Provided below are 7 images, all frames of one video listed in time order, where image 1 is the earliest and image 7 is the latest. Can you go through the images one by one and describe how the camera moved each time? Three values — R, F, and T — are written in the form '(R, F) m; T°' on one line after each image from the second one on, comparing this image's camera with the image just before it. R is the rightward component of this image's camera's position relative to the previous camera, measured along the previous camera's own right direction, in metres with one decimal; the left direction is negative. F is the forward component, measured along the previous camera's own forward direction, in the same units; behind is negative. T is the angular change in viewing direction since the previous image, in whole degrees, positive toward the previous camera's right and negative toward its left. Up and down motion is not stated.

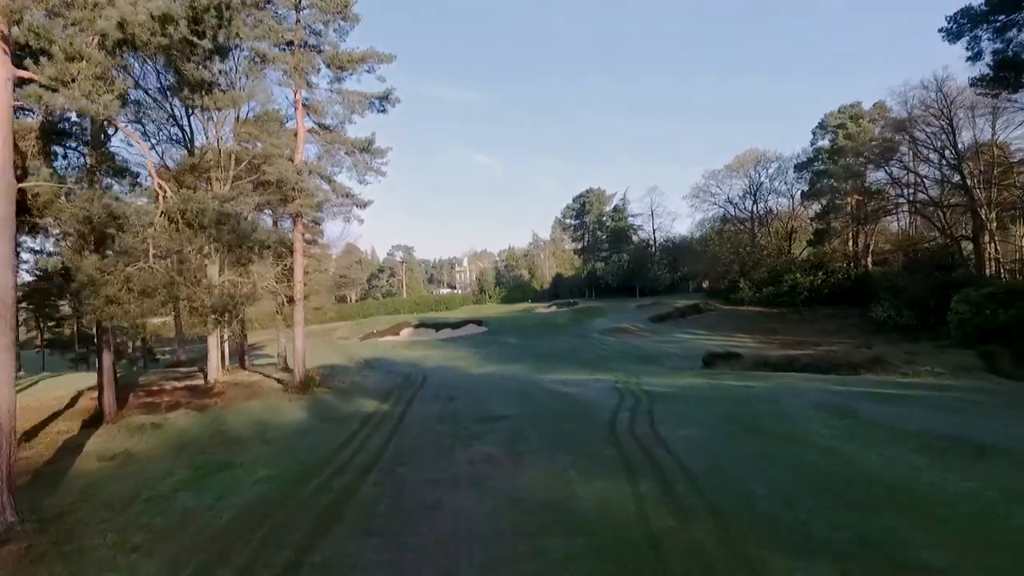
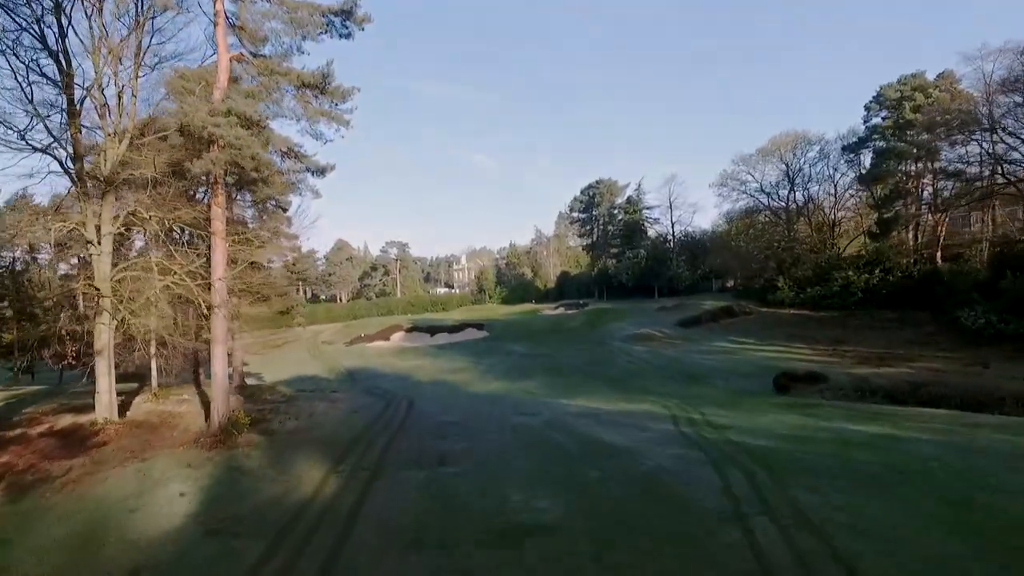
(-0.3, +4.5) m; 0°
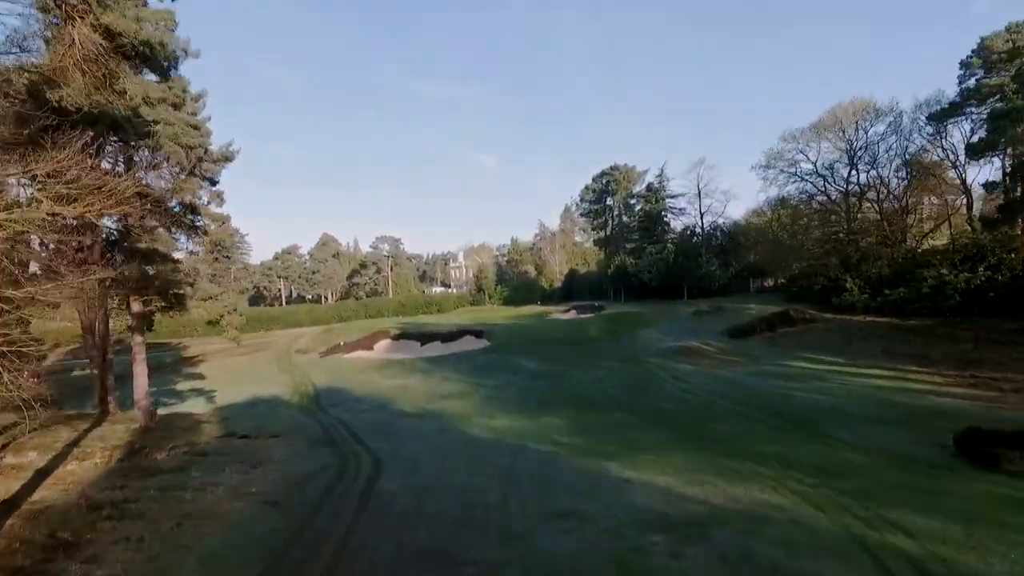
(-0.4, +5.7) m; 0°
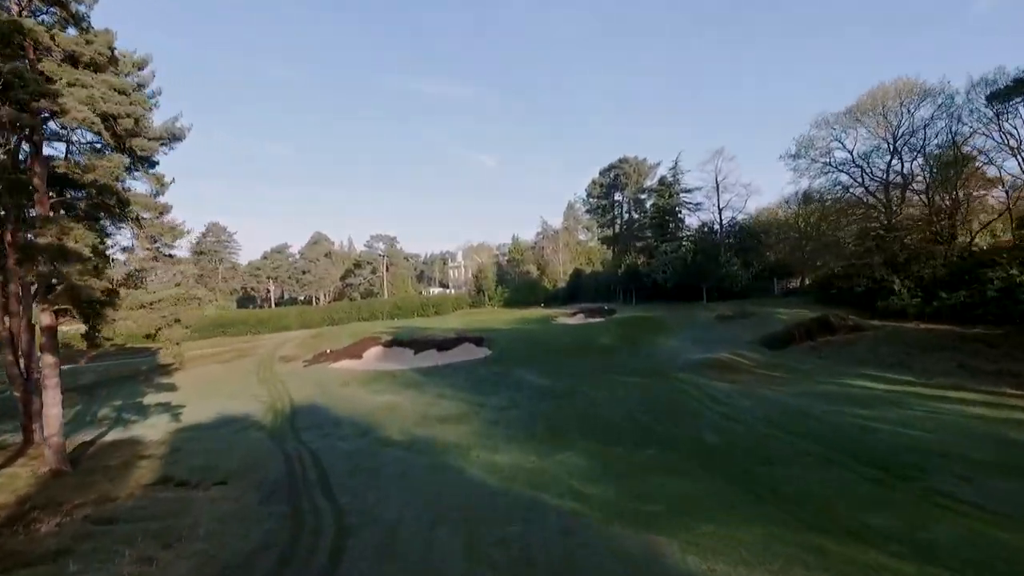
(-0.2, +2.9) m; 0°
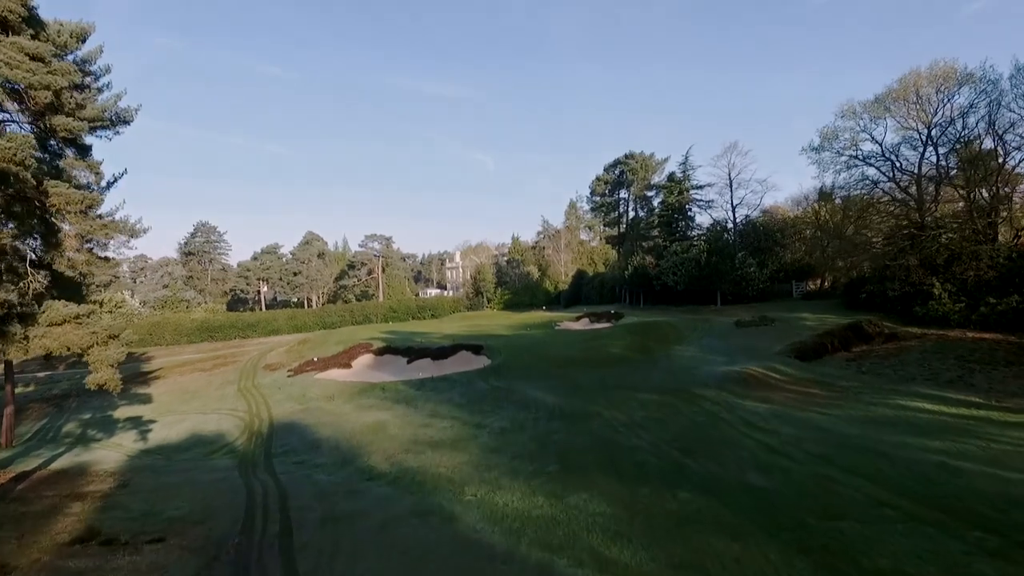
(-0.1, +2.1) m; 0°
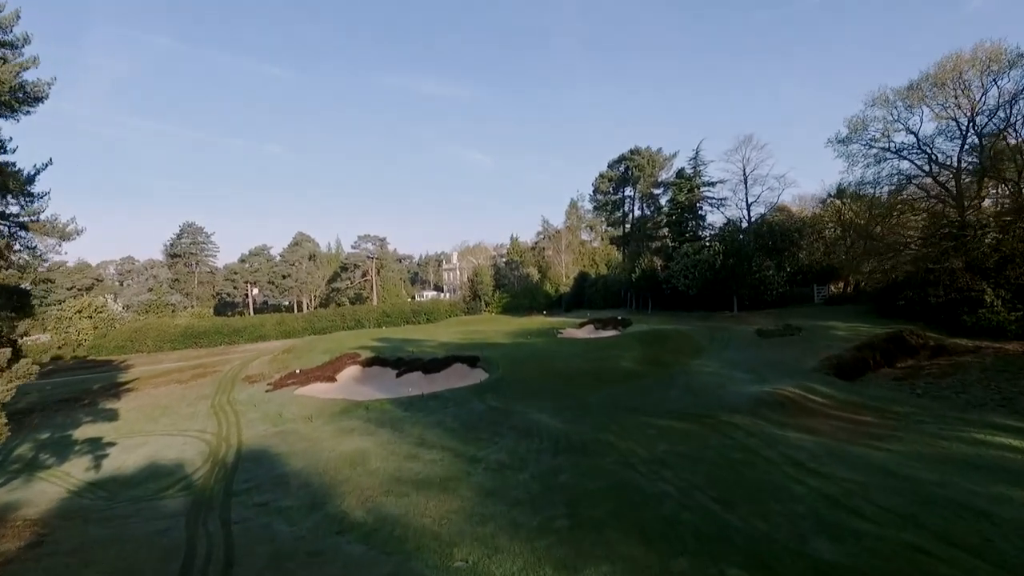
(0.0, +2.3) m; 0°
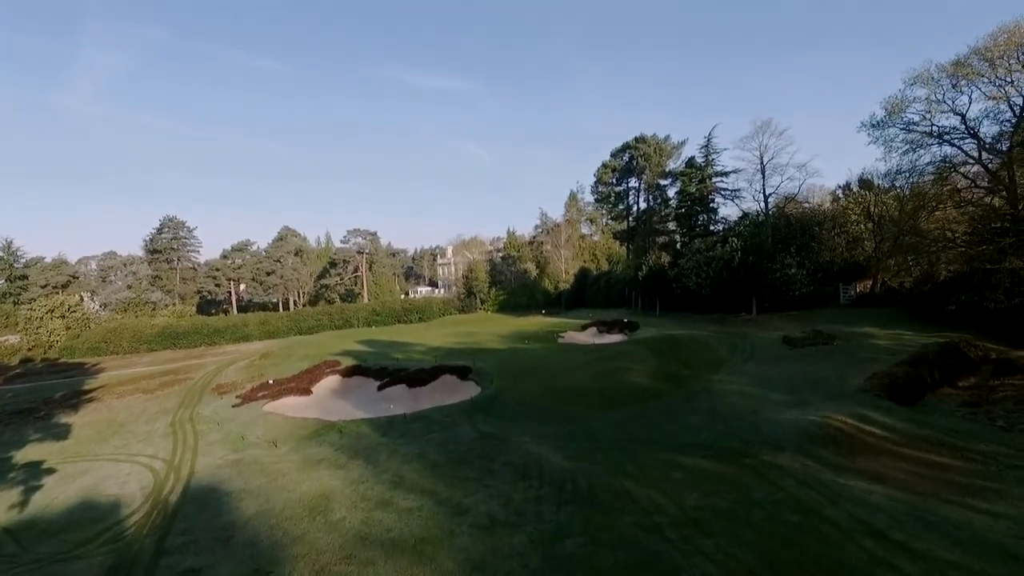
(+0.1, +2.6) m; 0°
